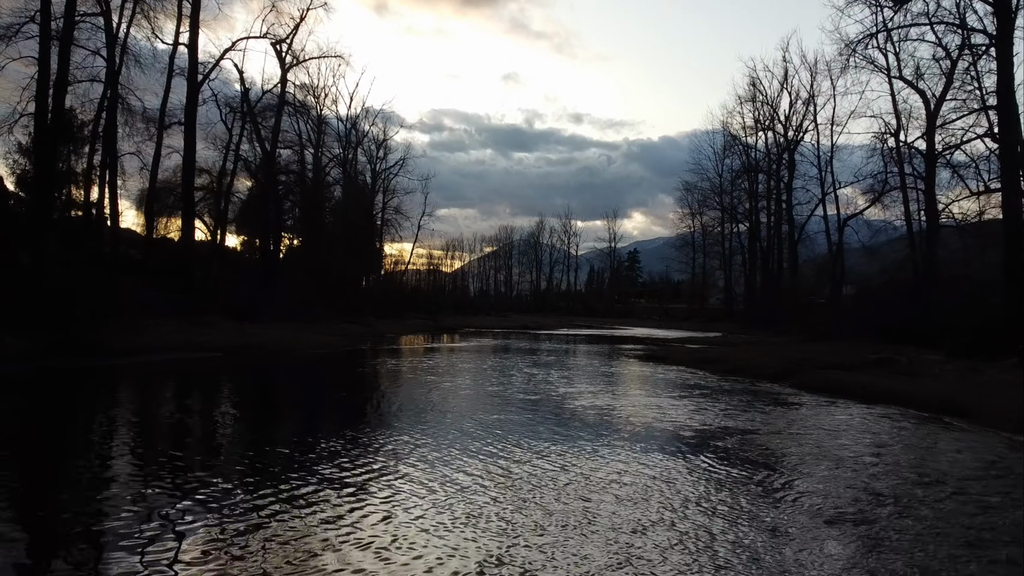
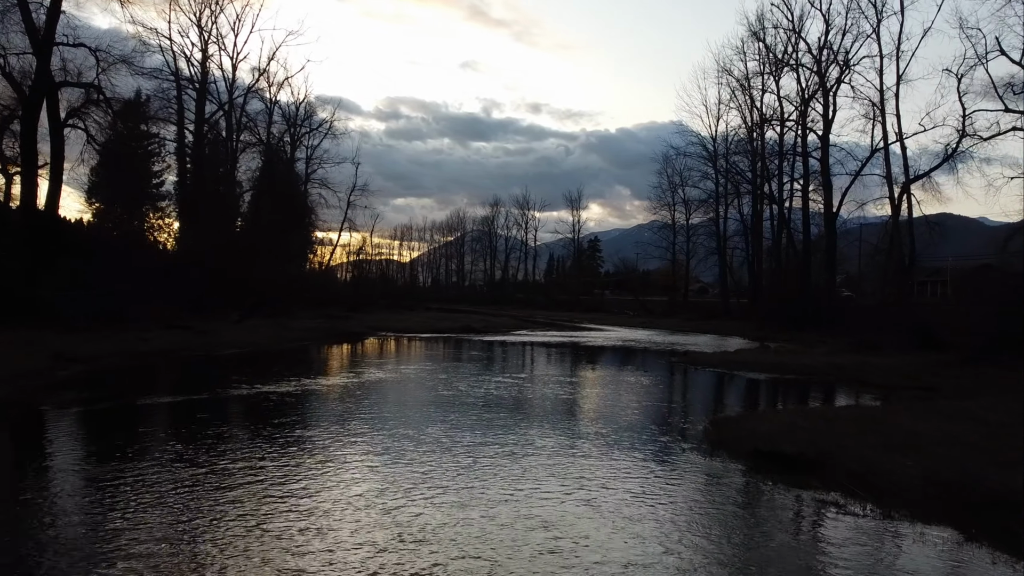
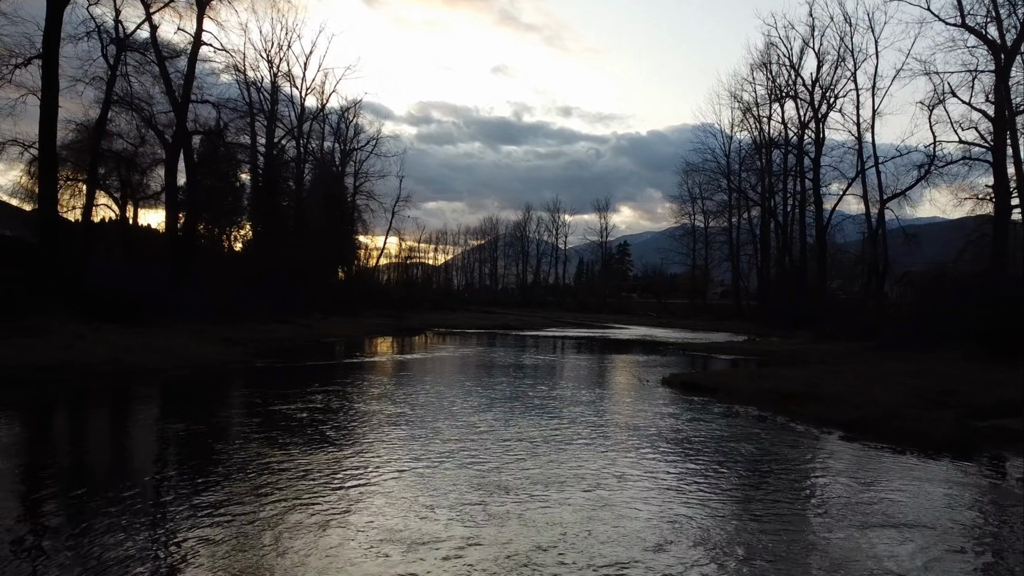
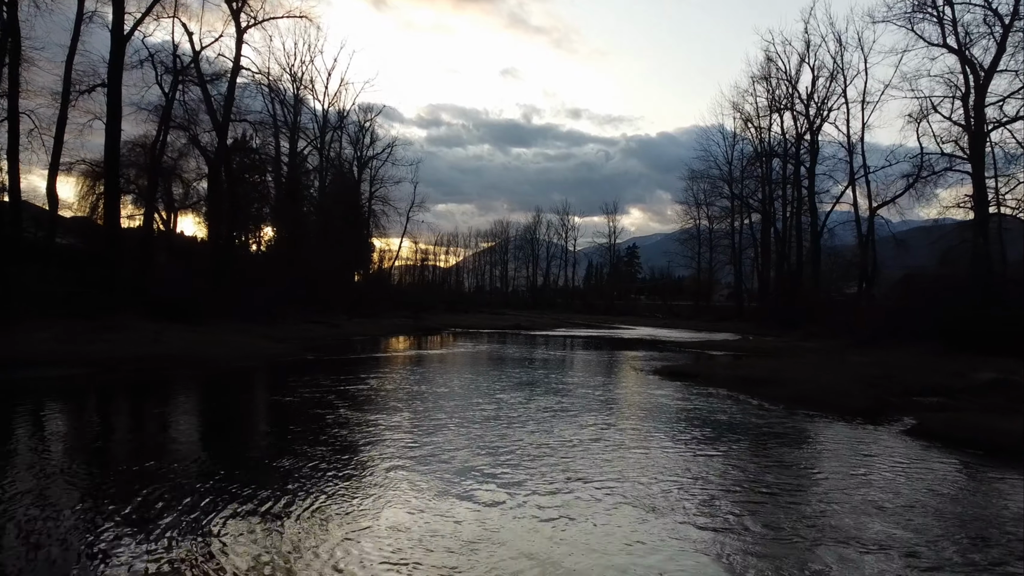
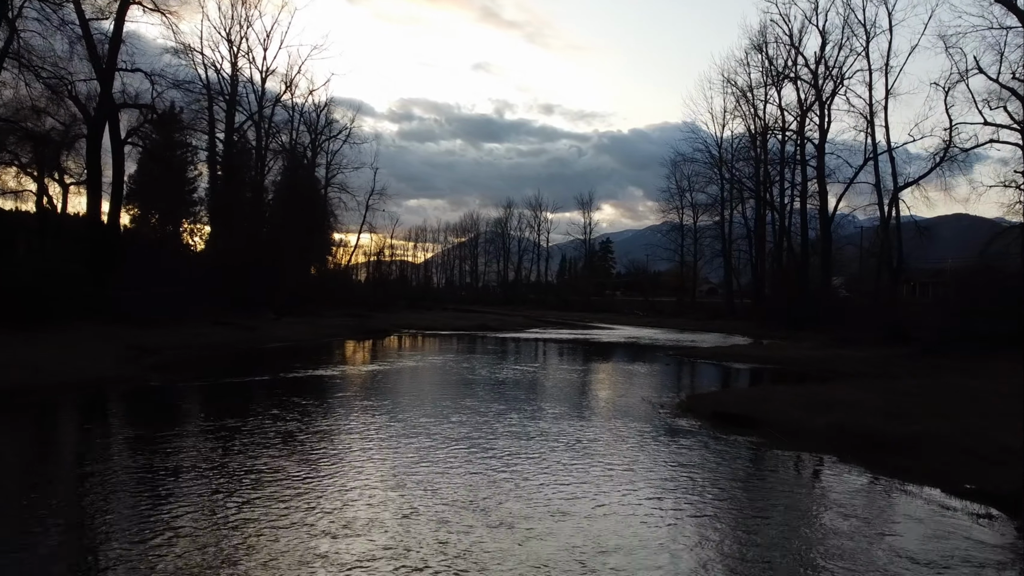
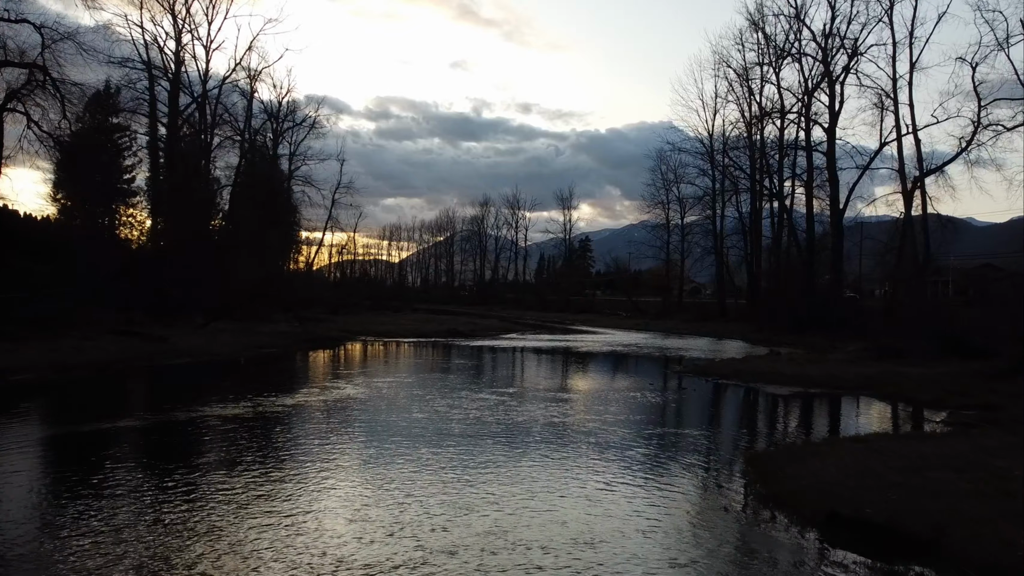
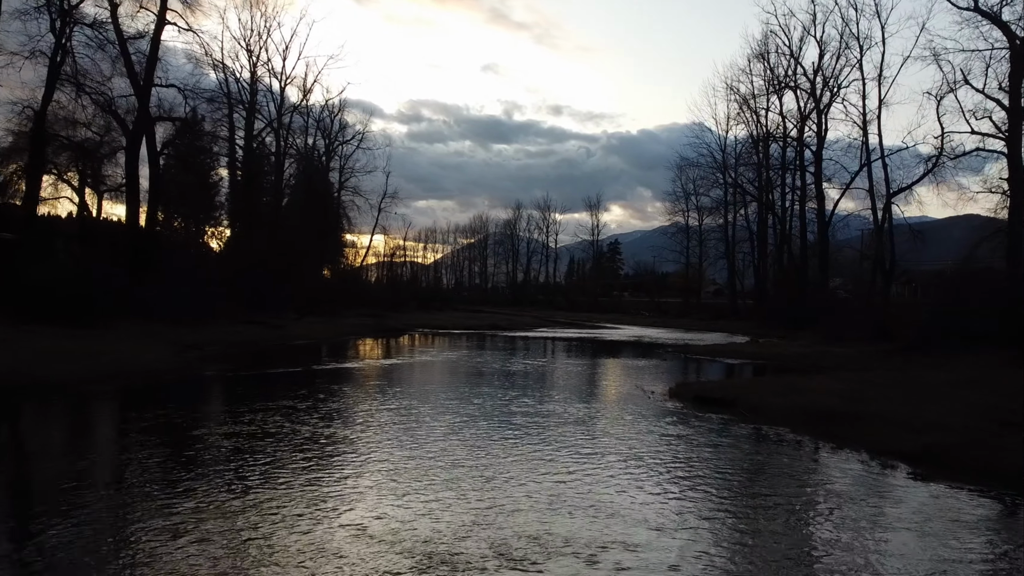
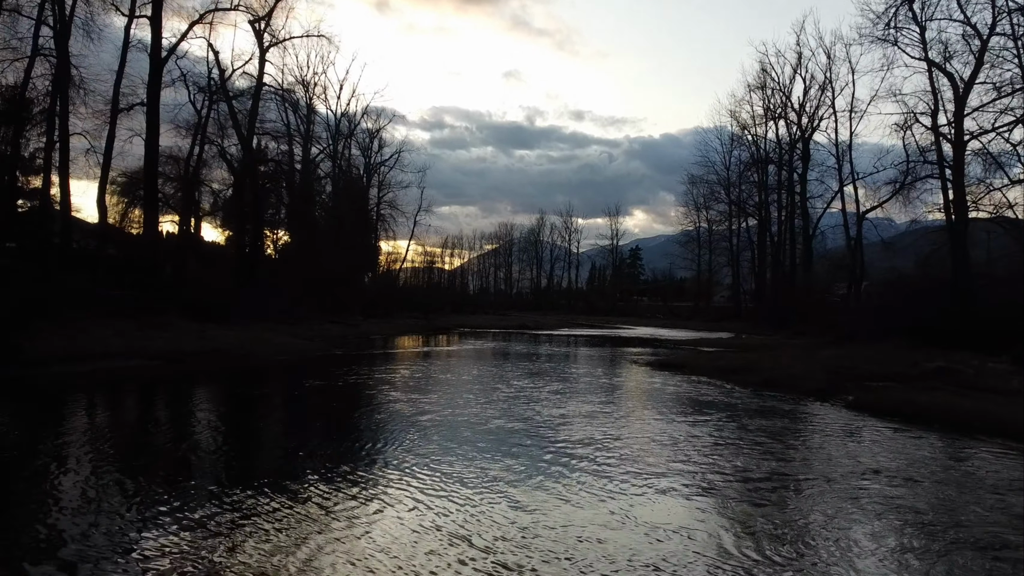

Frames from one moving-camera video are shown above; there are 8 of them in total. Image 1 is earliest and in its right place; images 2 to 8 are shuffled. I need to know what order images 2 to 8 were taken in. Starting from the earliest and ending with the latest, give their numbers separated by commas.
8, 4, 3, 7, 5, 2, 6
